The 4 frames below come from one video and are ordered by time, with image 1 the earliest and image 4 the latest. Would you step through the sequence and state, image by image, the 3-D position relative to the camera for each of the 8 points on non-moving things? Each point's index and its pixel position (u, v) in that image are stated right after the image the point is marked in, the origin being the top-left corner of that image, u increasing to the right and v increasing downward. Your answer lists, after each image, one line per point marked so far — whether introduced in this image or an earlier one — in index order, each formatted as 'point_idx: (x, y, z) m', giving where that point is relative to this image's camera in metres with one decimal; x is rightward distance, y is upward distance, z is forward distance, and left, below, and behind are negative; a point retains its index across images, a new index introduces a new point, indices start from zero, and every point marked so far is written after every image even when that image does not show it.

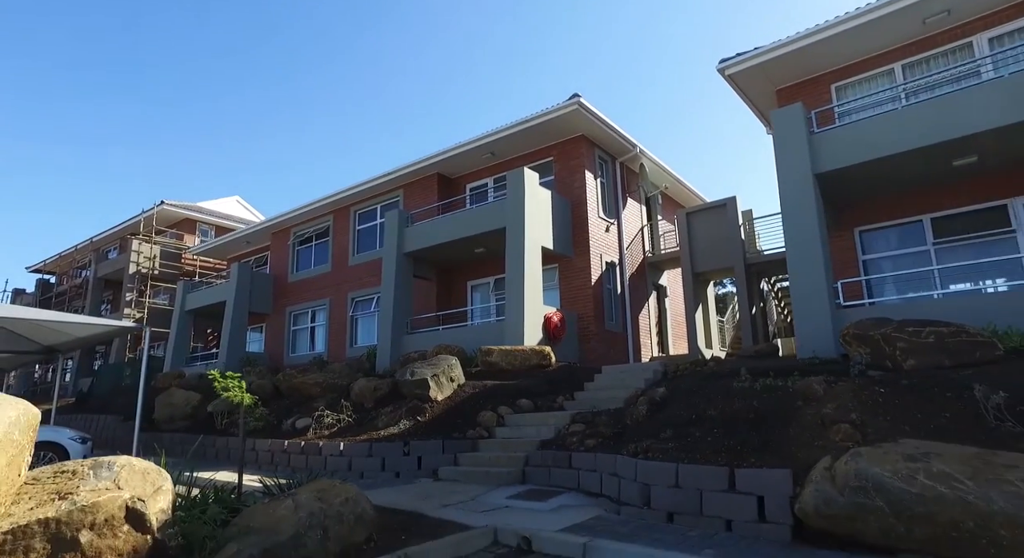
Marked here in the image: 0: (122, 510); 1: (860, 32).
0: (-2.4, -1.4, +3.7) m
1: (+6.4, +4.6, +10.8) m
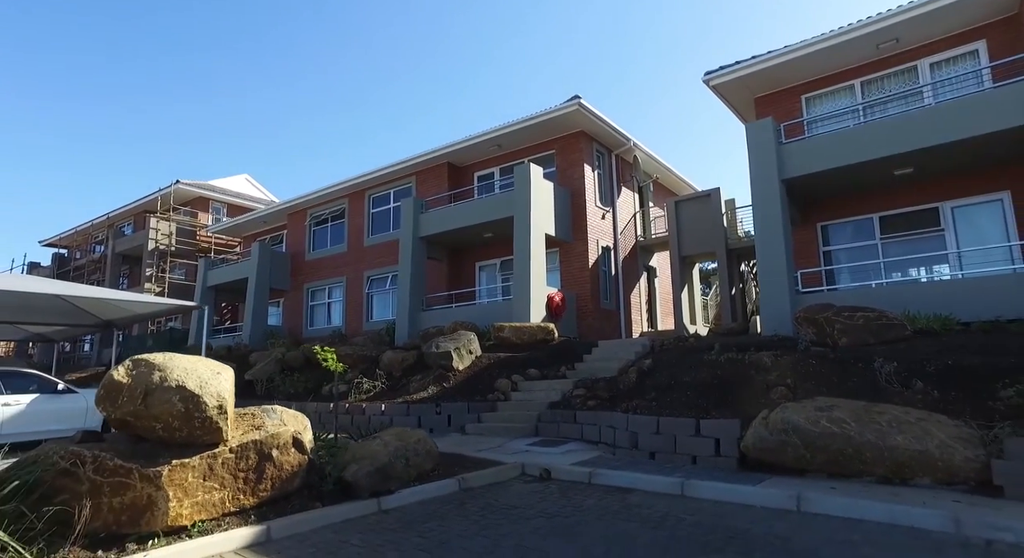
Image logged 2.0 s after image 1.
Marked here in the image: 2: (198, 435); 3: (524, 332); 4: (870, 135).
0: (-2.1, -1.5, +5.5) m
1: (+6.7, +4.8, +12.5) m
2: (-2.6, -1.3, +4.8) m
3: (+0.3, -1.3, +14.5) m
4: (+7.0, +2.8, +11.5) m
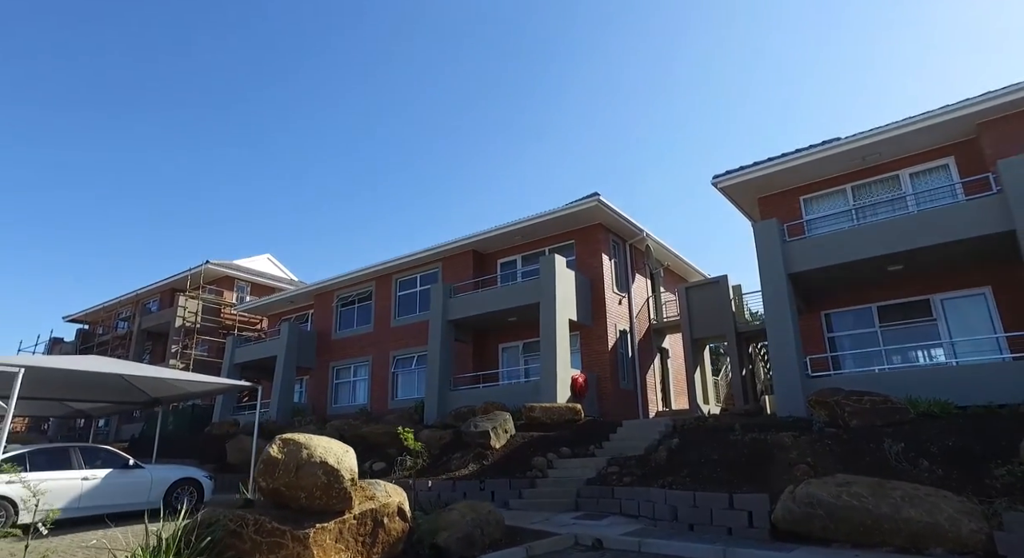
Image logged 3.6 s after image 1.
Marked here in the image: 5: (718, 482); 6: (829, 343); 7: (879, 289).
0: (-1.3, -2.6, +6.6) m
1: (+7.5, +2.8, +14.3) m
2: (-1.8, -2.2, +5.9) m
3: (+1.1, -3.5, +15.5) m
4: (+7.8, +1.0, +13.1) m
5: (+3.2, -3.1, +9.1) m
6: (+7.9, -1.6, +14.7) m
7: (+8.9, -0.3, +14.3) m
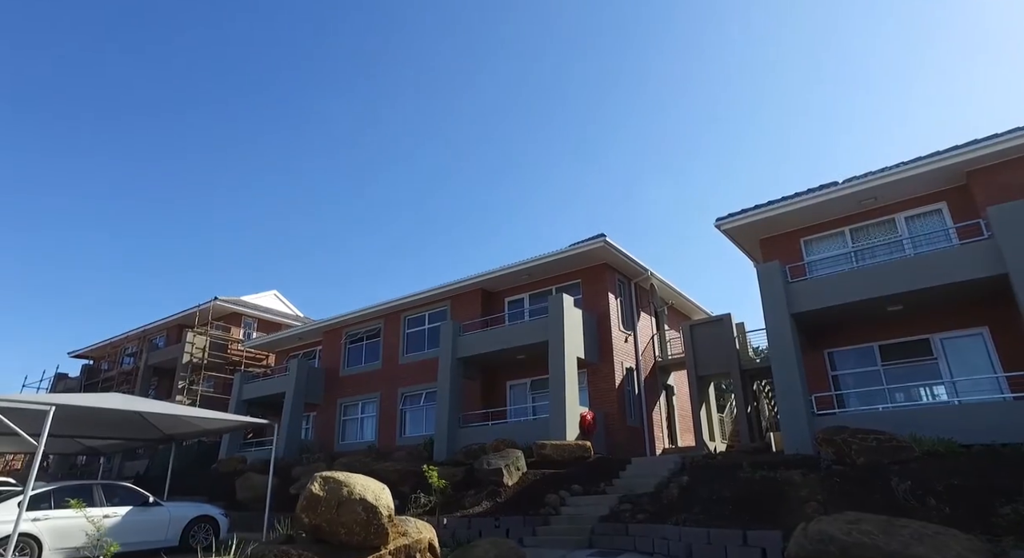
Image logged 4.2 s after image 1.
0: (-1.0, -3.1, +6.9) m
1: (+7.8, +1.8, +14.9) m
2: (-1.5, -2.7, +6.2) m
3: (+1.4, -4.6, +15.8) m
4: (+8.1, 0.0, +13.6) m
5: (+3.5, -3.8, +9.4) m
6: (+8.2, -2.6, +15.0) m
7: (+9.2, -1.2, +14.7) m
